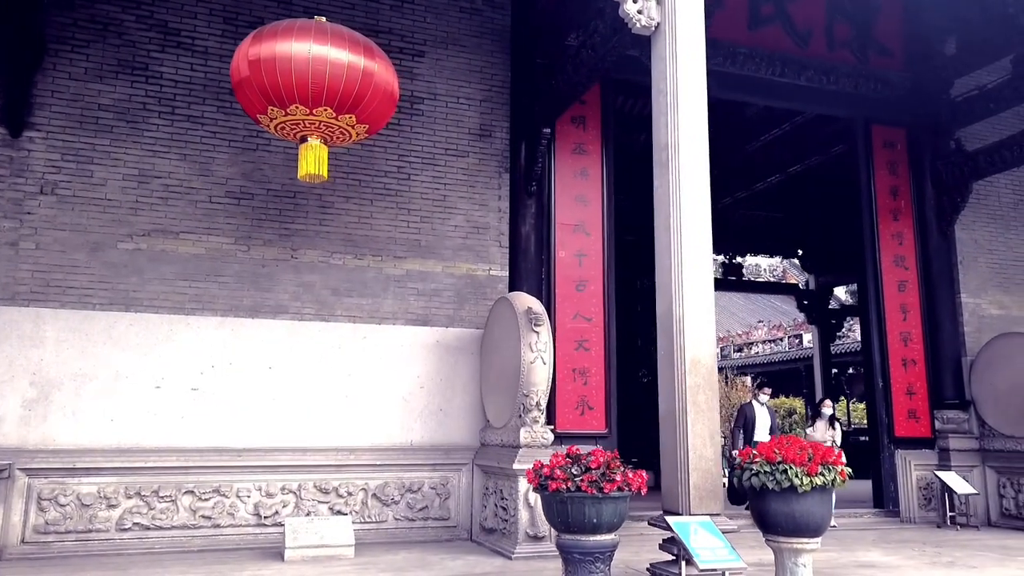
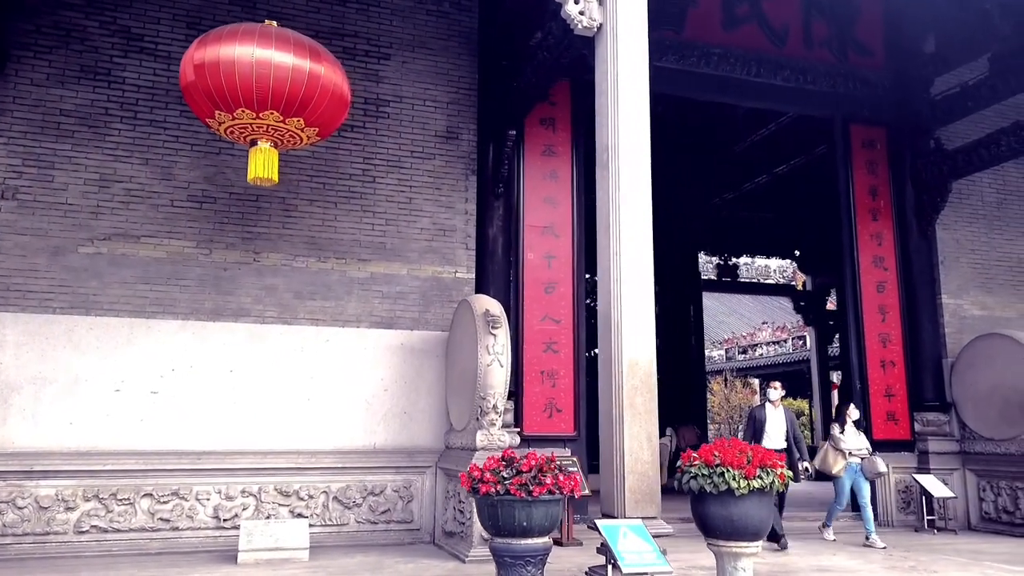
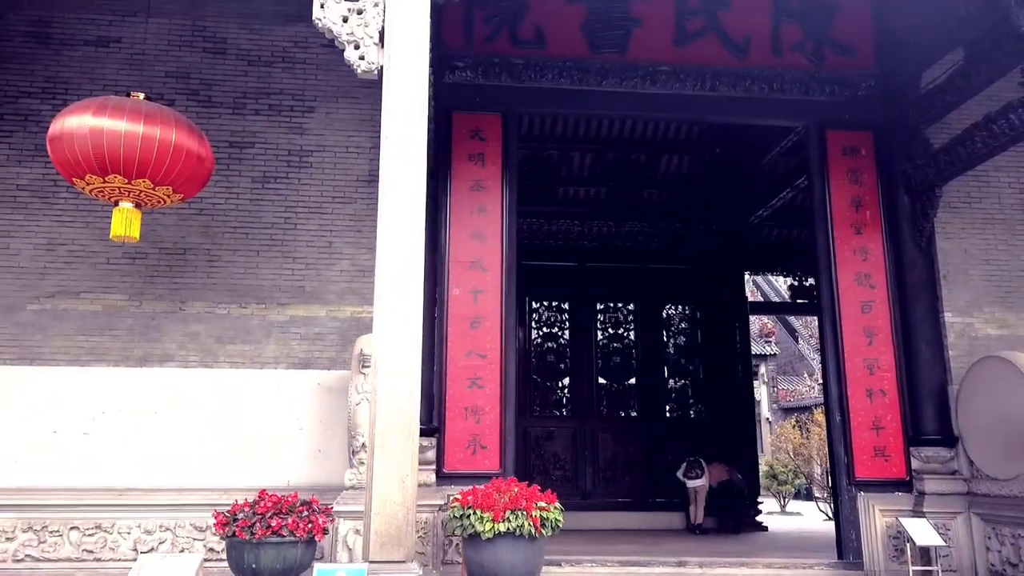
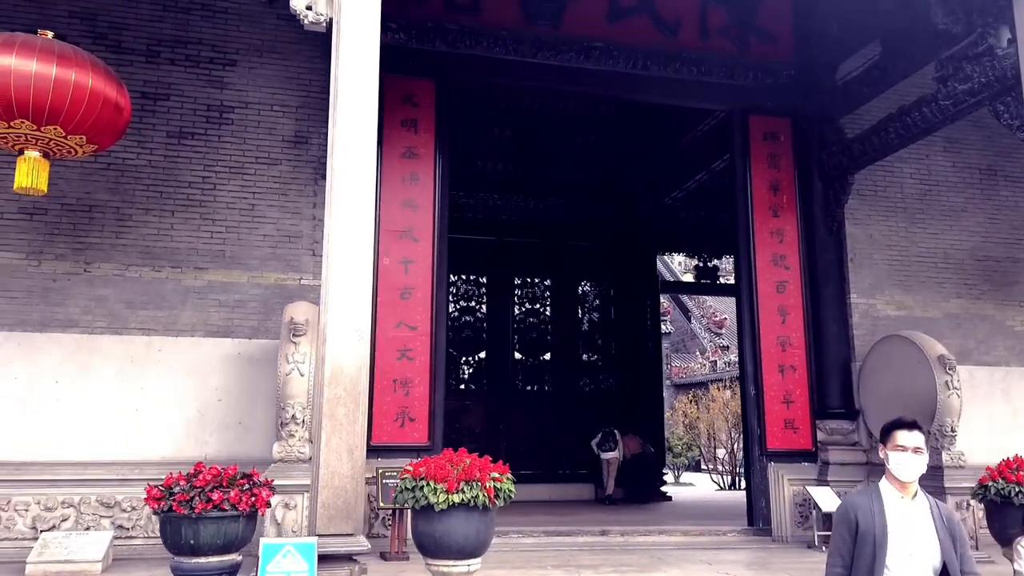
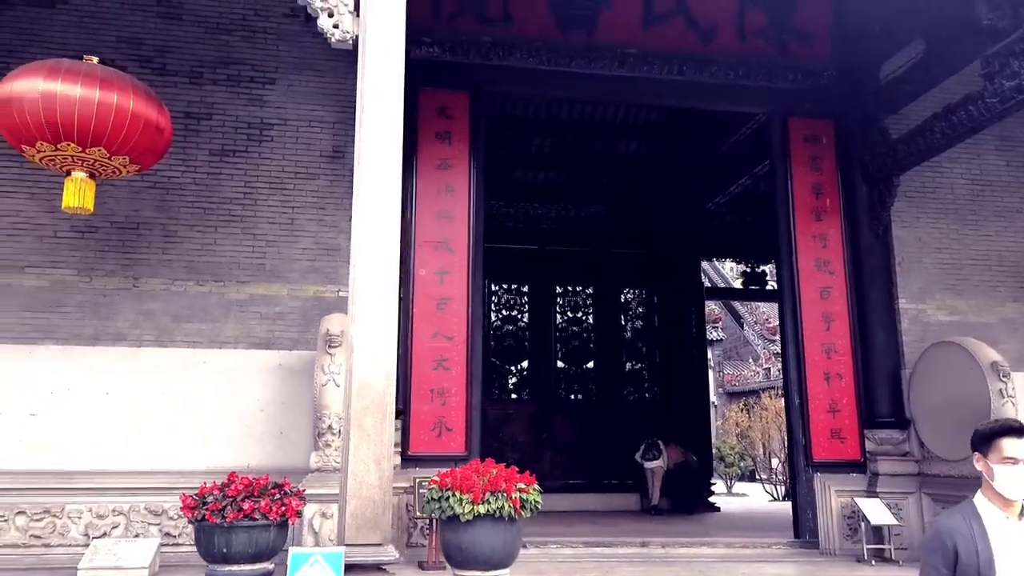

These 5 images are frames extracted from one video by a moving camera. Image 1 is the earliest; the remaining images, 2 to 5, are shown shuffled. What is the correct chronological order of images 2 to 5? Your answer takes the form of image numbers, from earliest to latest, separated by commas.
2, 4, 5, 3
